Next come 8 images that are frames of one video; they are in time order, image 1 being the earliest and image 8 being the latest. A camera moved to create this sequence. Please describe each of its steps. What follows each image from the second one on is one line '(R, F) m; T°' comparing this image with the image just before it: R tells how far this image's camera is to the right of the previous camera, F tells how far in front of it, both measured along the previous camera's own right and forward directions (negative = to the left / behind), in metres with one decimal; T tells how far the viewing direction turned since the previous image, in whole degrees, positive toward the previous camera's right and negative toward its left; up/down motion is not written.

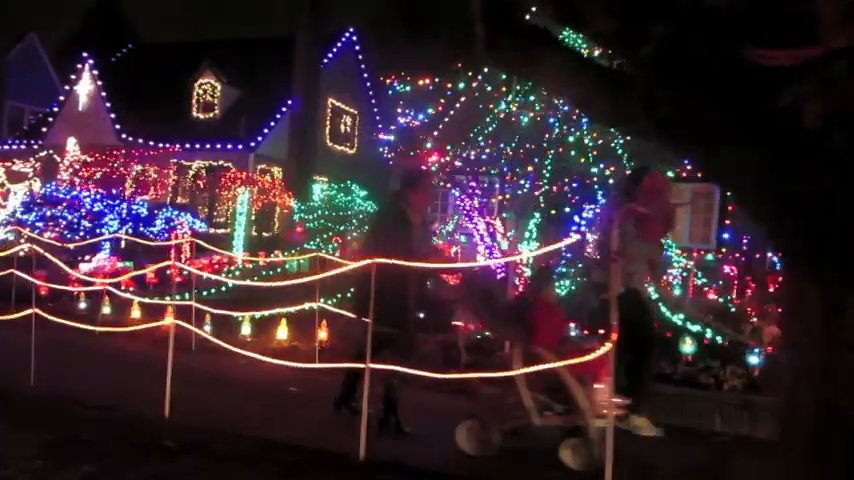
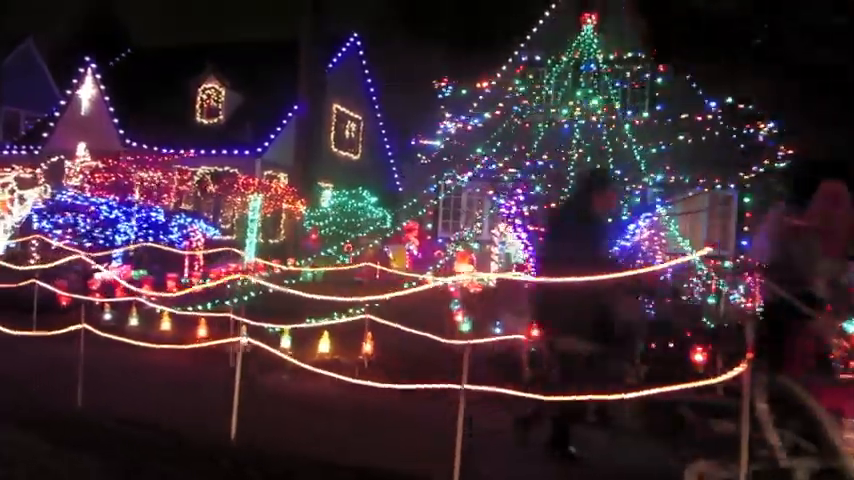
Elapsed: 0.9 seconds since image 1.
(-0.8, +0.4) m; +1°
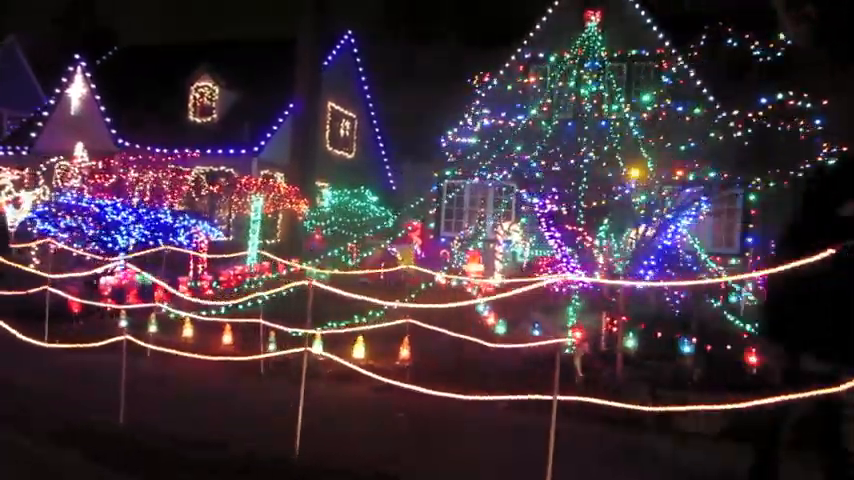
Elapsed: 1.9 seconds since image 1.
(-0.8, +0.3) m; +2°
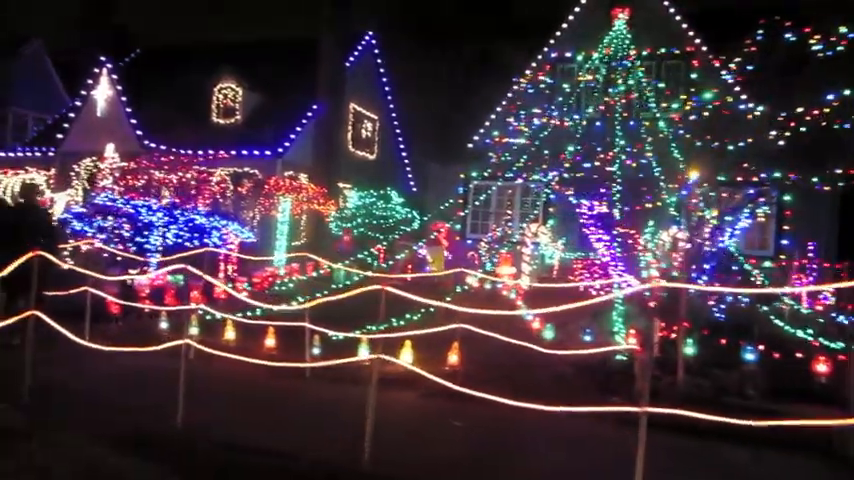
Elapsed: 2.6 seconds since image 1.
(-0.5, +0.2) m; -1°
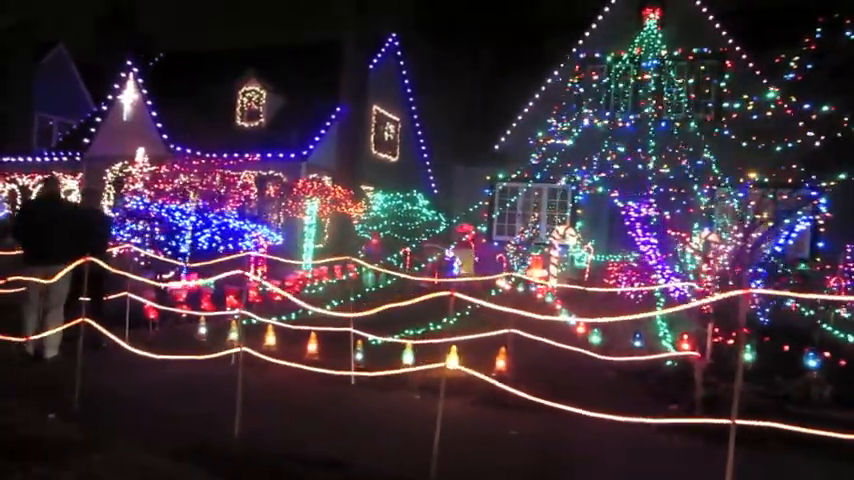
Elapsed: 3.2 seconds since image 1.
(-0.4, +0.2) m; -1°
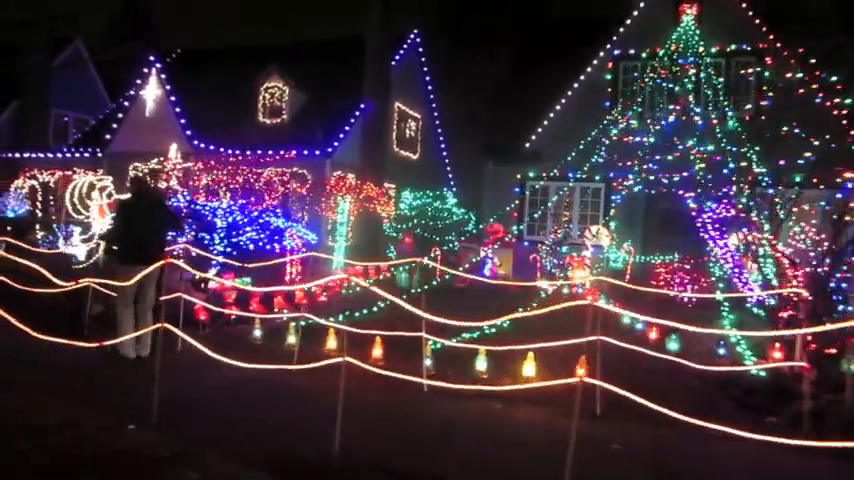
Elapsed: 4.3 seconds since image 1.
(-0.9, +0.4) m; 0°
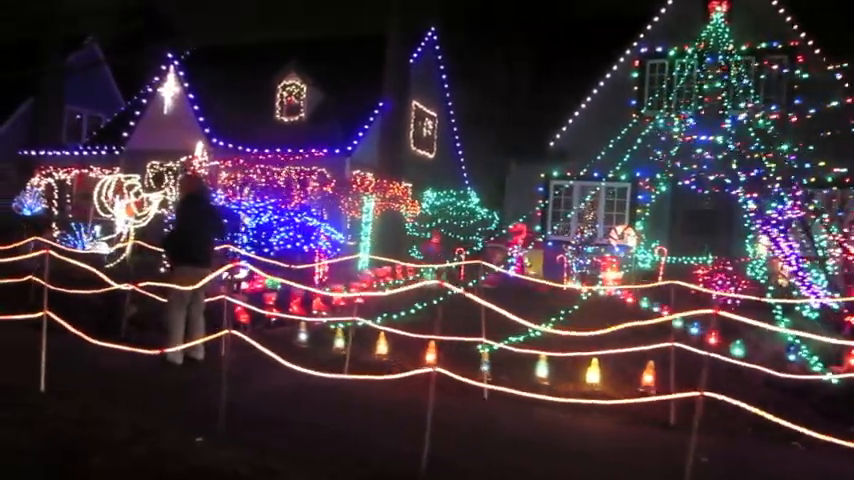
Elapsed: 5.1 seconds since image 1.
(-0.7, +0.3) m; 0°
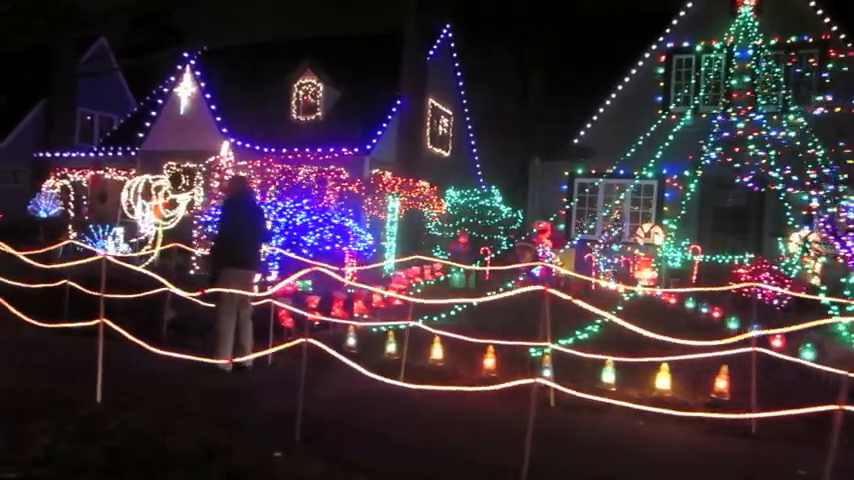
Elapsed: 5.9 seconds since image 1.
(-0.7, +0.3) m; 0°
